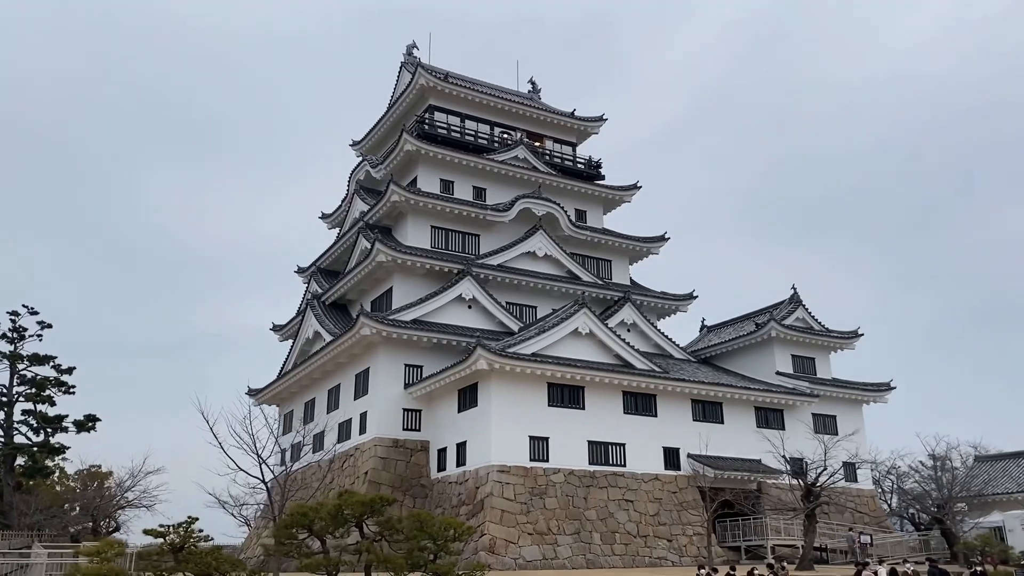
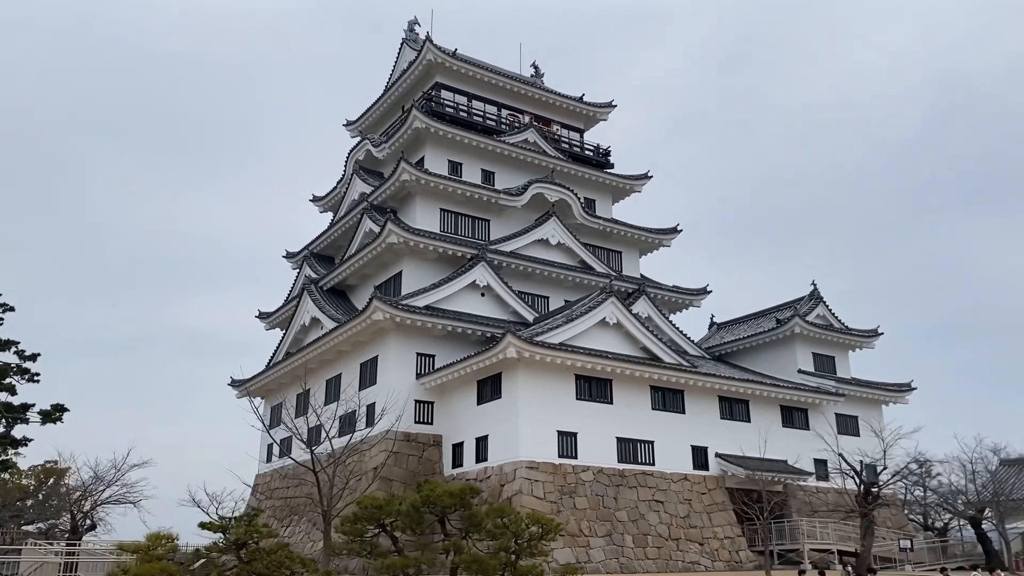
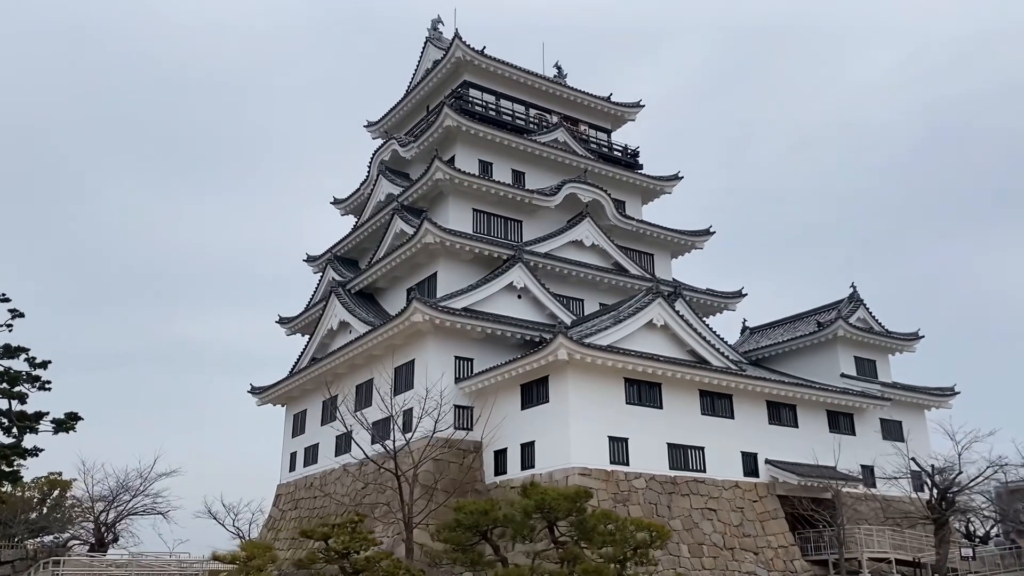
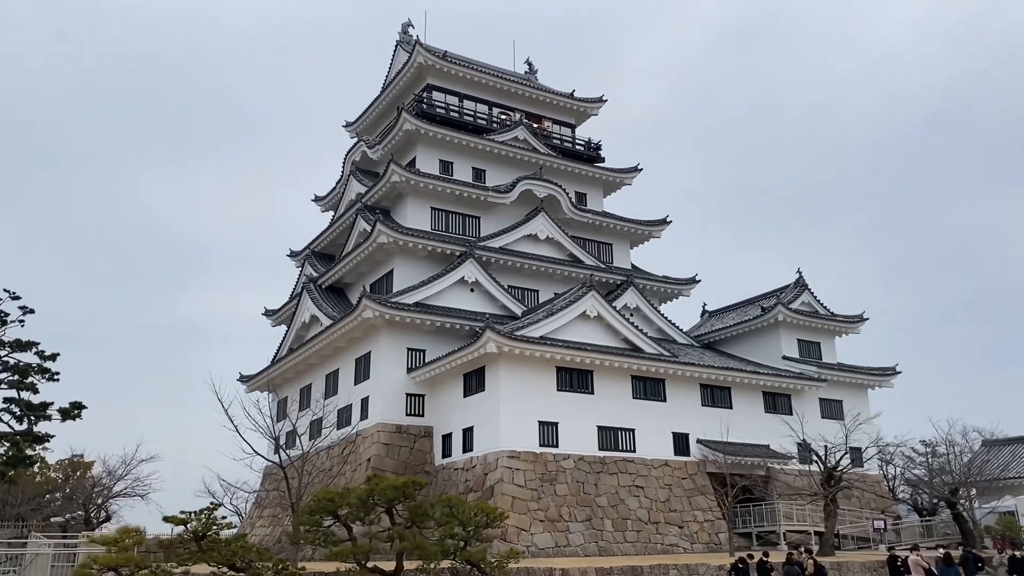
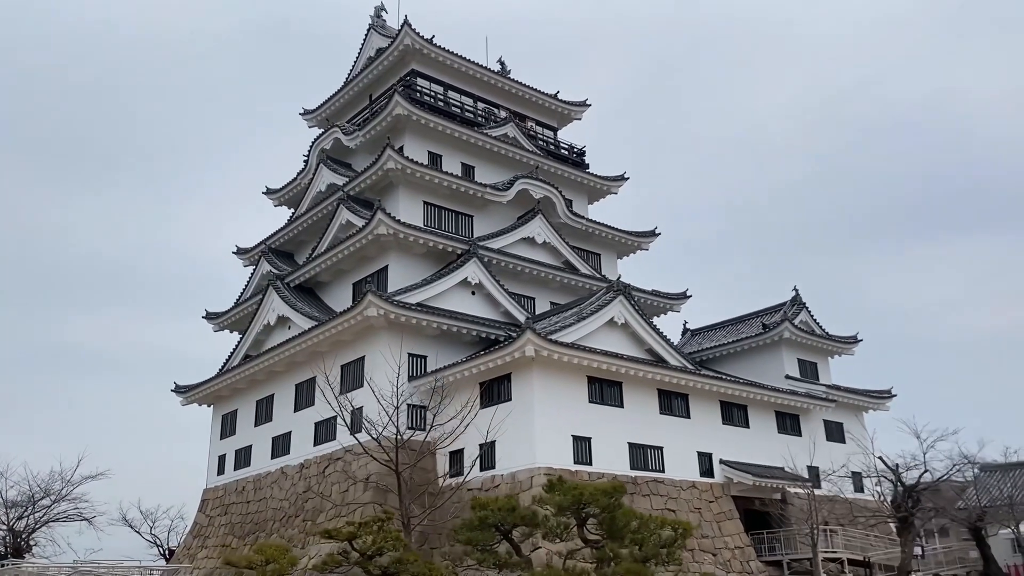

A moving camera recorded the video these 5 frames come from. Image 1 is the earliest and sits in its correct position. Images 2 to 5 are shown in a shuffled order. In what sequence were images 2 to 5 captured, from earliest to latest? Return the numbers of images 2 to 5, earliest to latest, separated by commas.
4, 2, 3, 5
